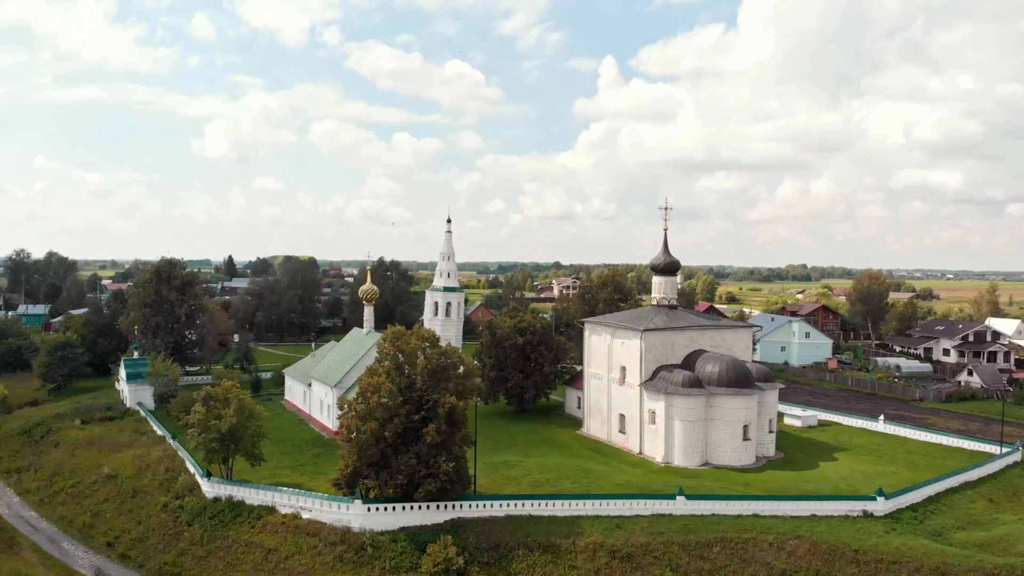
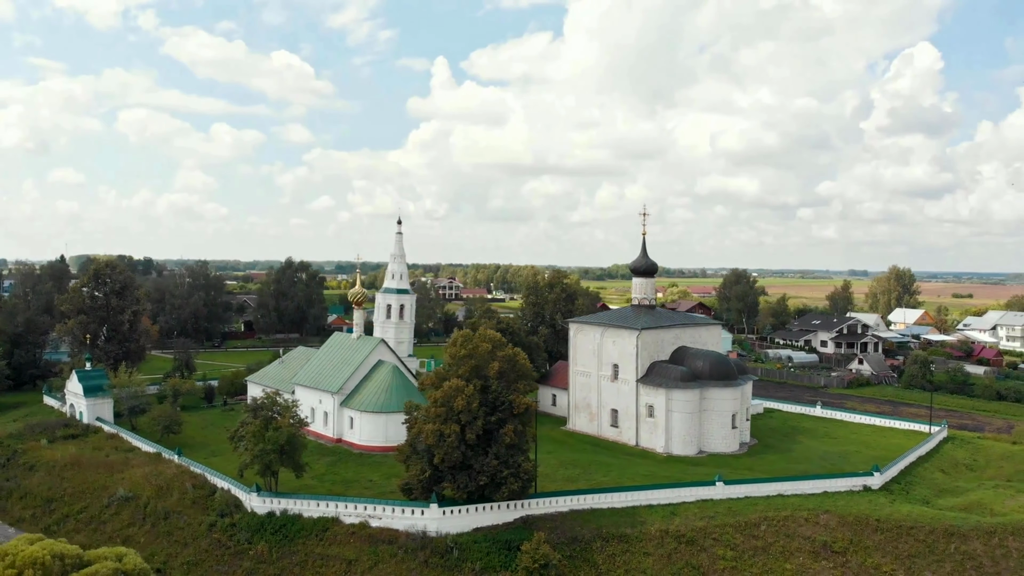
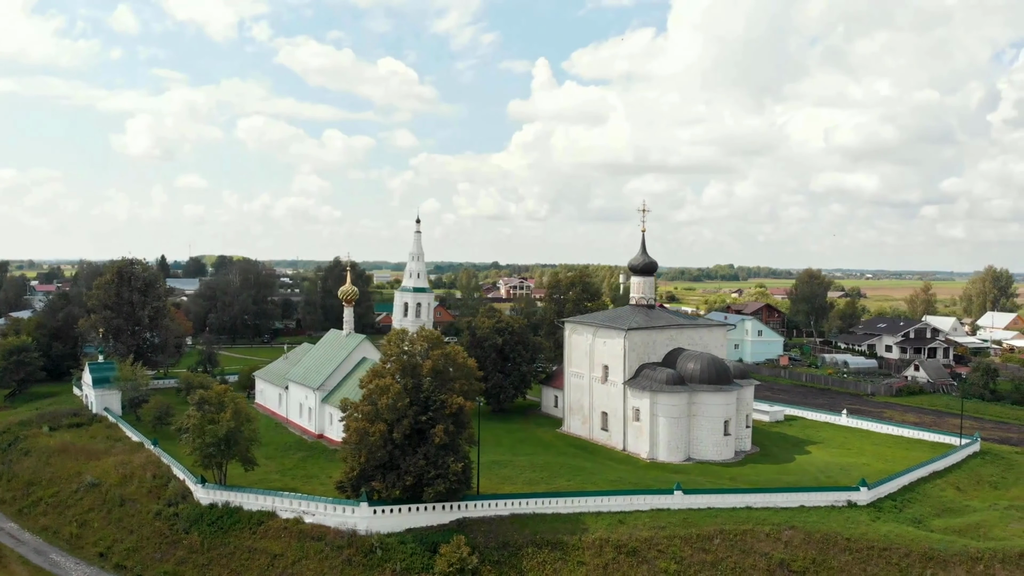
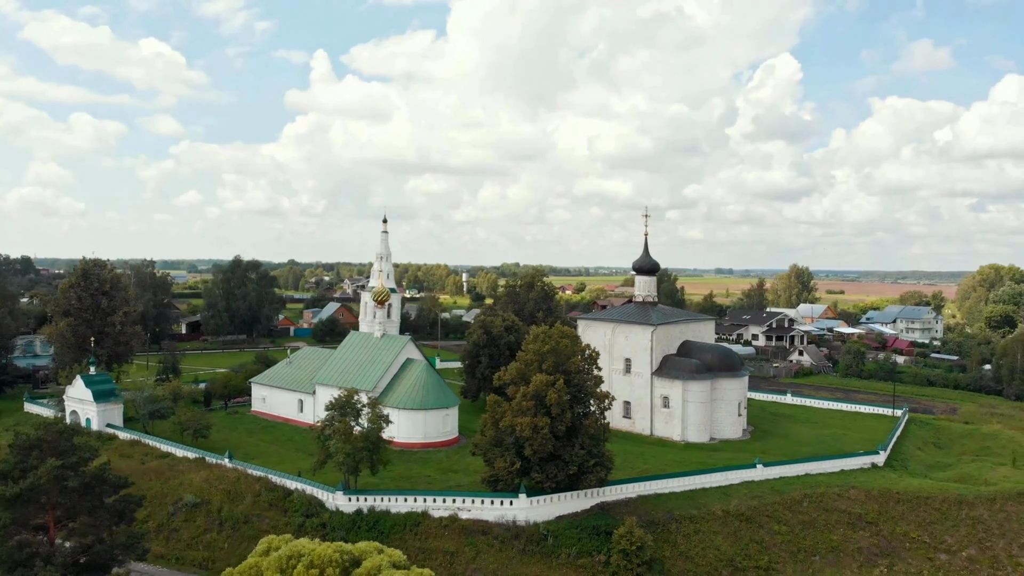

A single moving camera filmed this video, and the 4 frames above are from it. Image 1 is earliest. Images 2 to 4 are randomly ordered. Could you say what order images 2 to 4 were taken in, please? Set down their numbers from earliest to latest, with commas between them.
3, 2, 4
